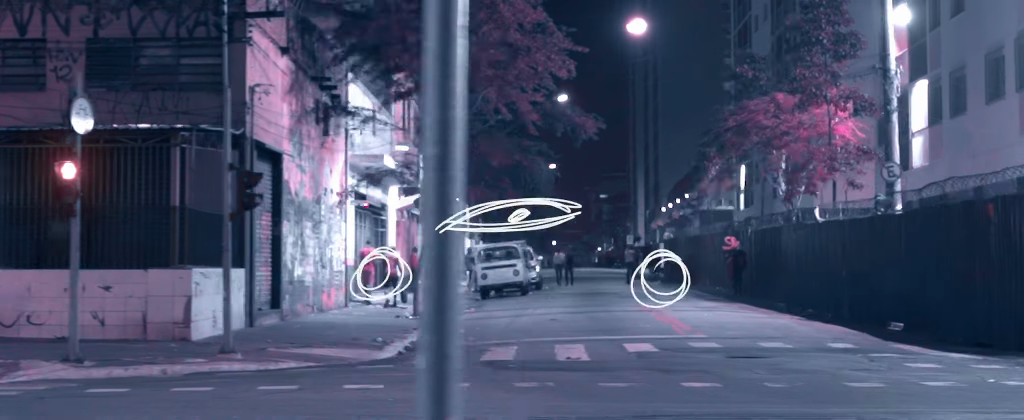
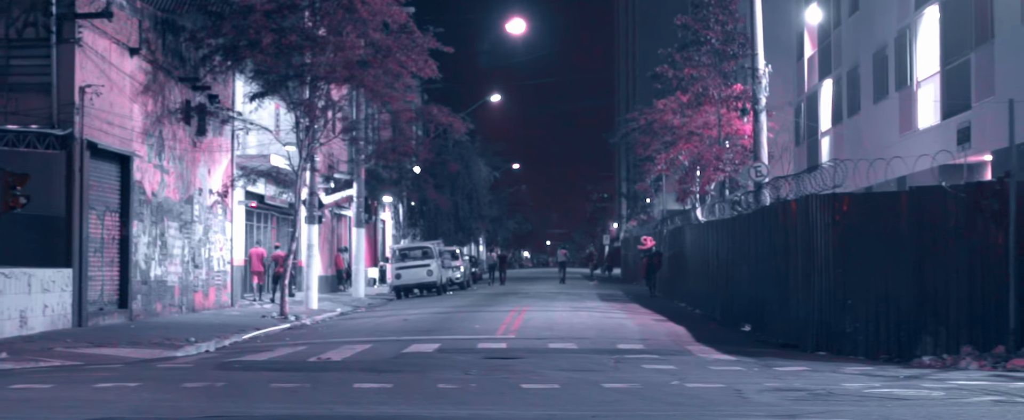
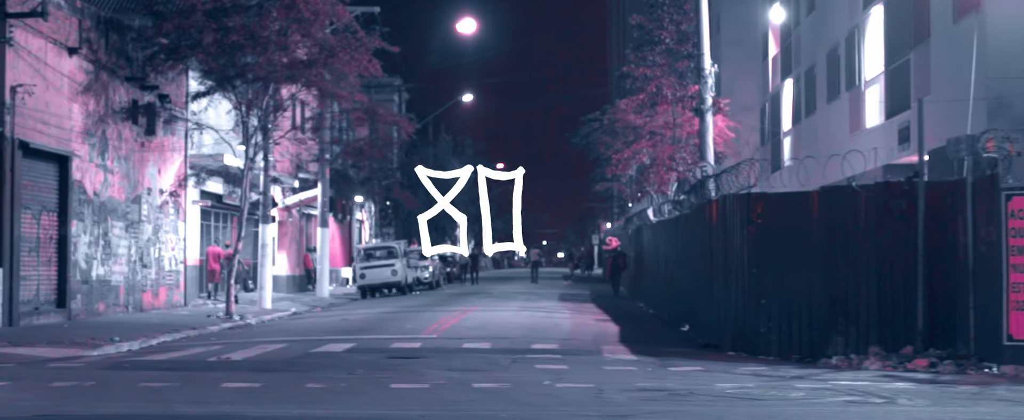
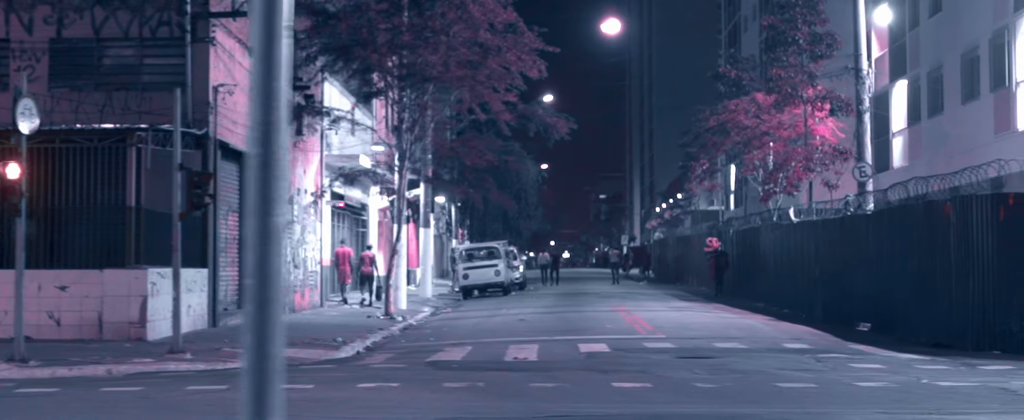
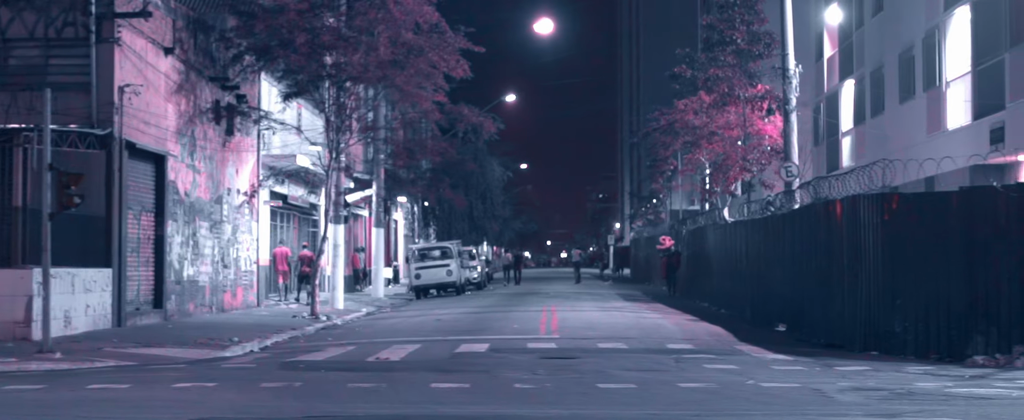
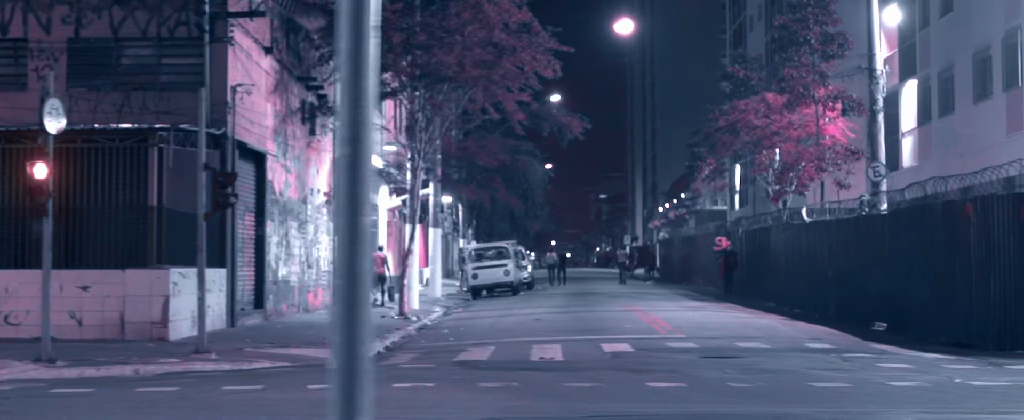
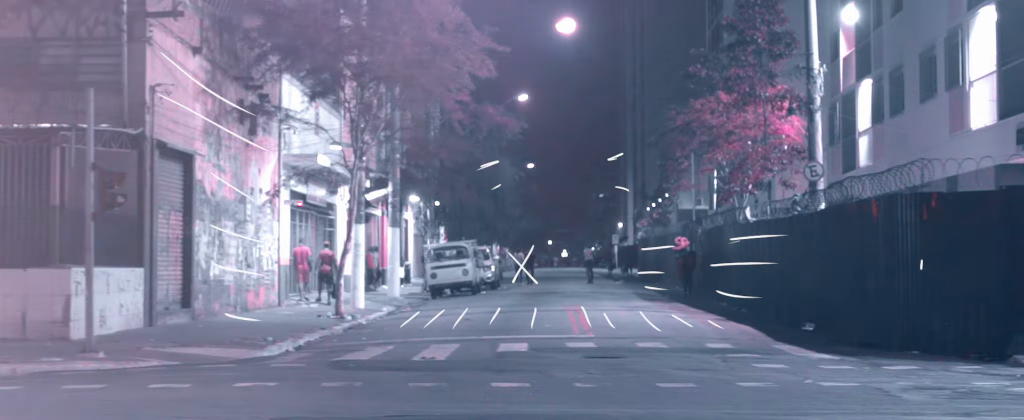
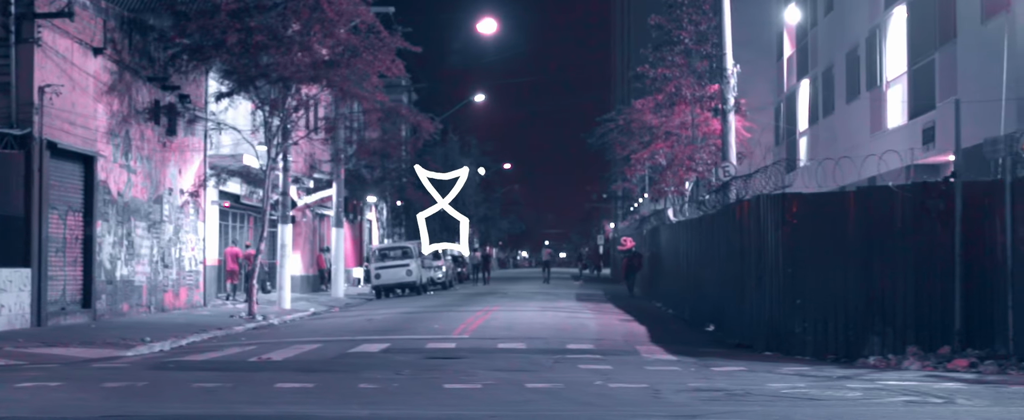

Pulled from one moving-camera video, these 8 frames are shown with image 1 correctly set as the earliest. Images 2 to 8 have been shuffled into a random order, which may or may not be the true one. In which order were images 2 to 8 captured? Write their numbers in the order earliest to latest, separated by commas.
6, 4, 7, 5, 2, 8, 3
